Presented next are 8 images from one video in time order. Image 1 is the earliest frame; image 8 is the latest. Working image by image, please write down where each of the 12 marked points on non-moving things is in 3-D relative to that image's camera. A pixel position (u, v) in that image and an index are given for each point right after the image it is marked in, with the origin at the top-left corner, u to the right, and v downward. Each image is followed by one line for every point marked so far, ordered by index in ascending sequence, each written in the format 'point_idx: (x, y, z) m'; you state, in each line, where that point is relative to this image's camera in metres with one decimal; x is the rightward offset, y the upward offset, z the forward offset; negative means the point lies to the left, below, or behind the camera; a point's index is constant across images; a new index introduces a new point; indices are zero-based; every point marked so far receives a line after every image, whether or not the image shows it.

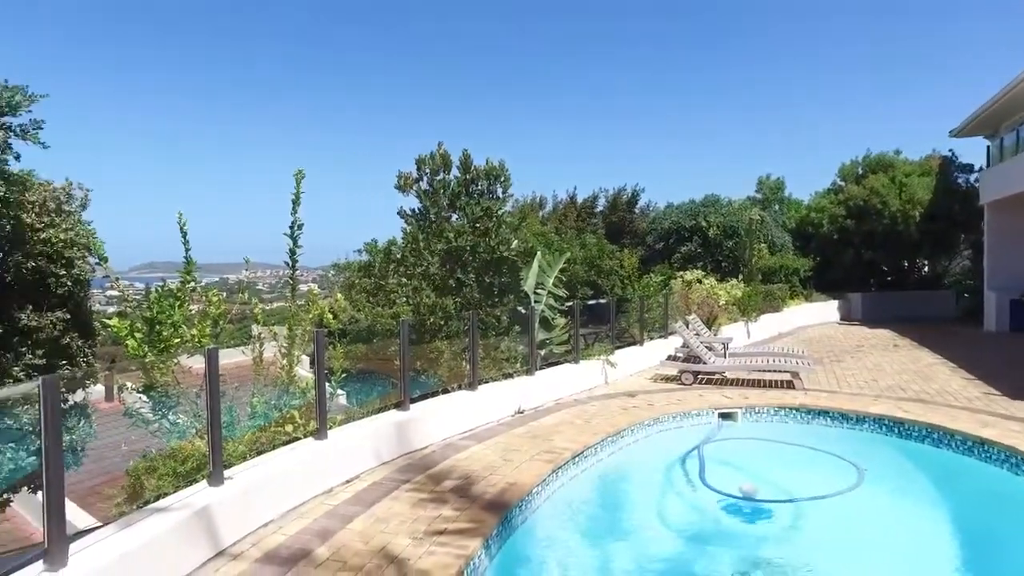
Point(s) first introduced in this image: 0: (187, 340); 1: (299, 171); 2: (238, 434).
0: (-3.8, -0.6, +8.1) m
1: (-2.7, +1.5, +9.1) m
2: (-2.7, -1.4, +6.8) m
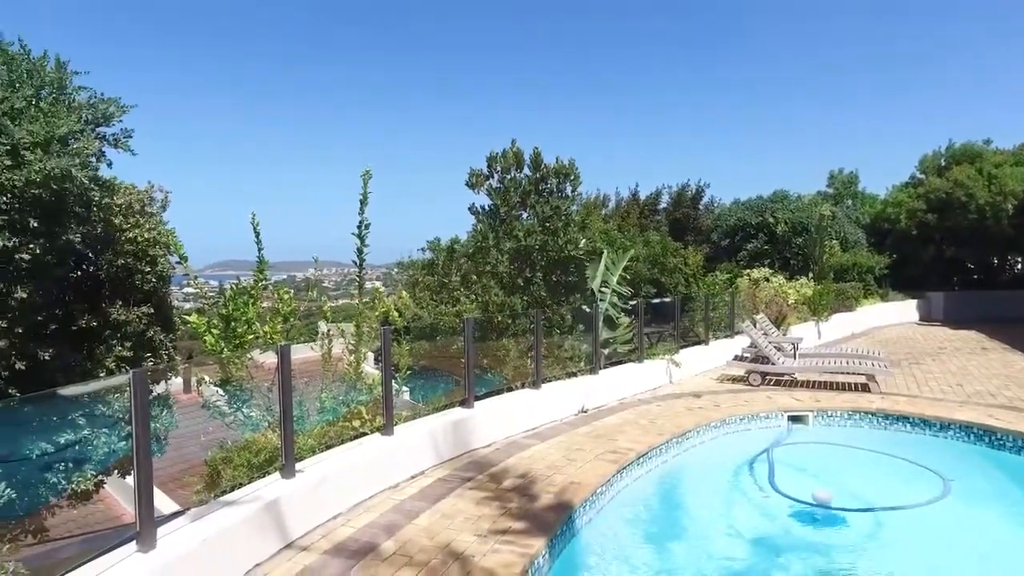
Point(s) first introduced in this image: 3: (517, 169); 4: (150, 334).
0: (-3.0, -0.6, +8.4) m
1: (-1.9, +1.6, +9.3) m
2: (-2.1, -1.4, +7.0) m
3: (+0.1, +2.3, +13.5) m
4: (-5.1, -0.7, +9.8) m
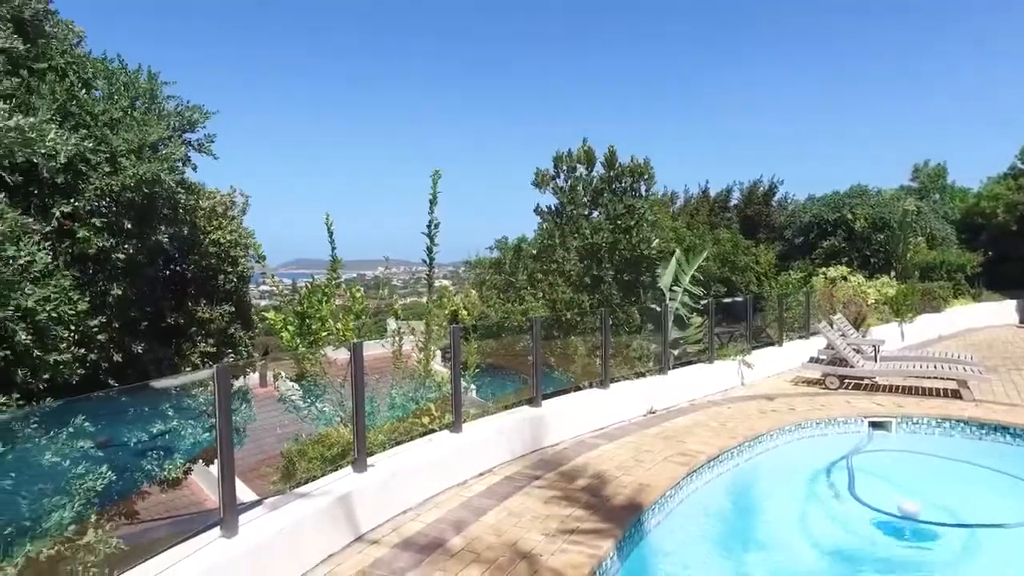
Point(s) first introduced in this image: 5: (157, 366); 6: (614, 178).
0: (-2.2, -0.6, +8.7) m
1: (-1.0, +1.6, +9.4) m
2: (-1.4, -1.4, +7.2) m
3: (+1.4, +2.3, +13.4) m
4: (-4.2, -0.6, +10.2) m
5: (-4.6, -1.0, +8.9) m
6: (+1.8, +2.1, +13.2) m
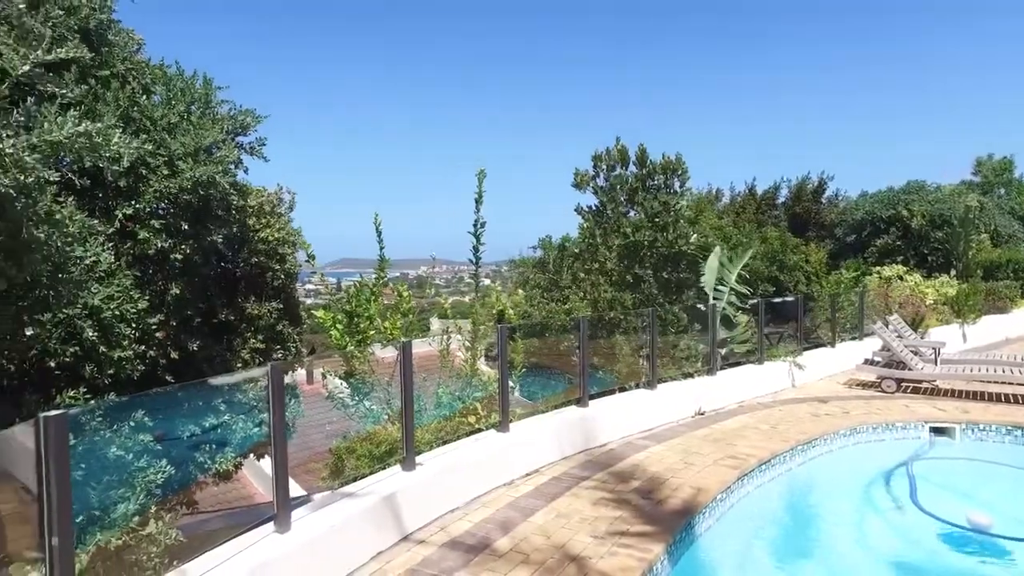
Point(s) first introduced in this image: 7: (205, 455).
0: (-1.6, -0.6, +8.8) m
1: (-0.4, +1.6, +9.4) m
2: (-0.9, -1.4, +7.2) m
3: (+2.3, +2.3, +13.2) m
4: (-3.5, -0.6, +10.4) m
5: (-4.0, -1.0, +9.1) m
6: (+2.7, +2.1, +13.0) m
7: (-2.1, -1.1, +4.7) m
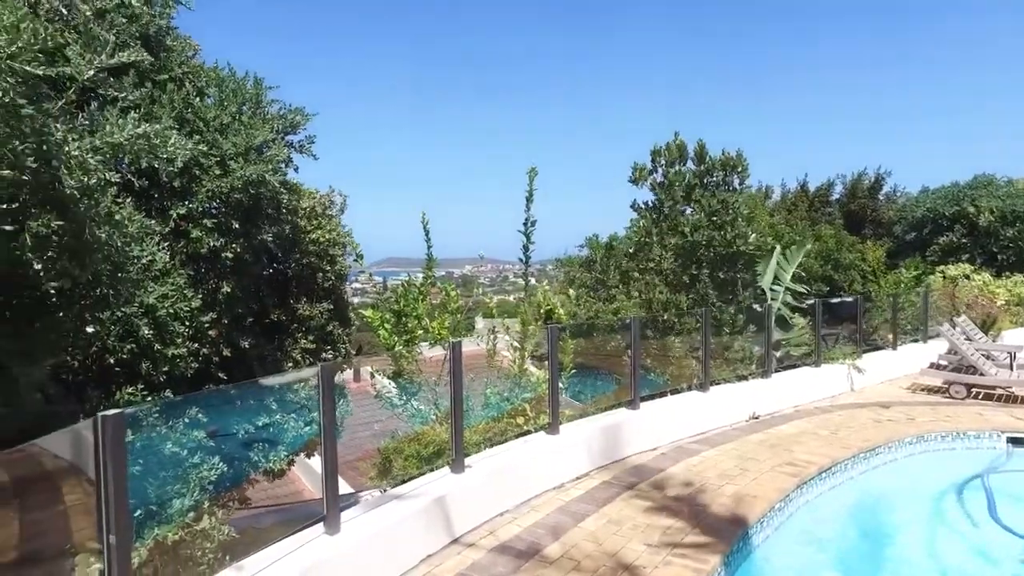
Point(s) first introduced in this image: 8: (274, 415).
0: (-1.0, -0.6, +8.7) m
1: (+0.3, +1.6, +9.3) m
2: (-0.4, -1.4, +7.1) m
3: (+3.2, +2.3, +12.9) m
4: (-2.8, -0.6, +10.5) m
5: (-3.3, -1.0, +9.2) m
6: (+3.5, +2.1, +12.7) m
7: (-1.7, -1.1, +4.7) m
8: (-1.6, -0.9, +4.8) m
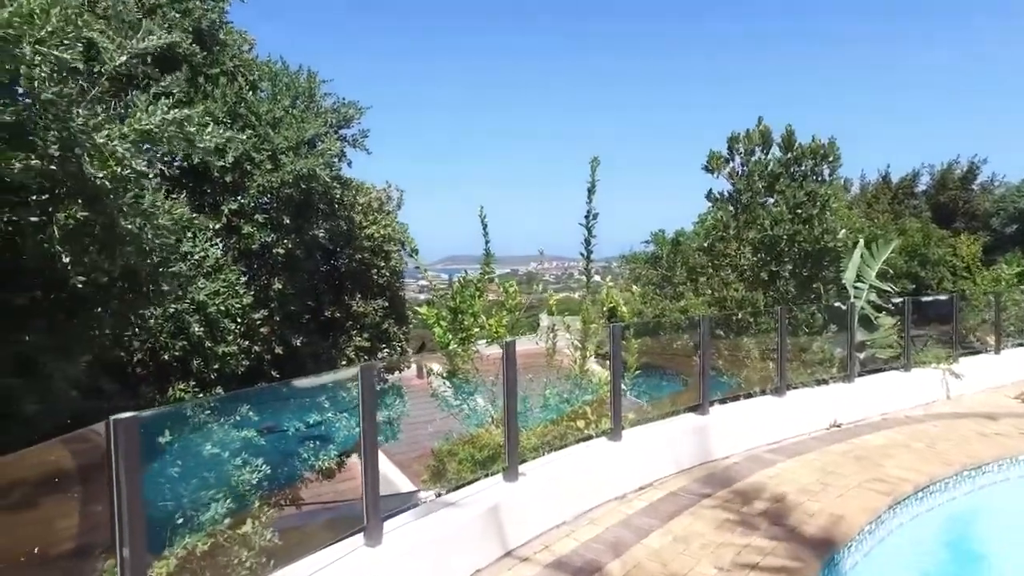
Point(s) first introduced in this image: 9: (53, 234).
0: (-0.3, -0.5, +8.4) m
1: (+1.0, +1.7, +8.8) m
2: (+0.2, -1.3, +6.7) m
3: (+4.3, +2.4, +12.2) m
4: (-1.9, -0.6, +10.3) m
5: (-2.6, -0.9, +9.0) m
6: (+4.6, +2.2, +11.9) m
7: (-1.4, -1.1, +4.4) m
8: (-1.3, -0.8, +4.5) m
9: (-2.7, +0.3, +4.1) m
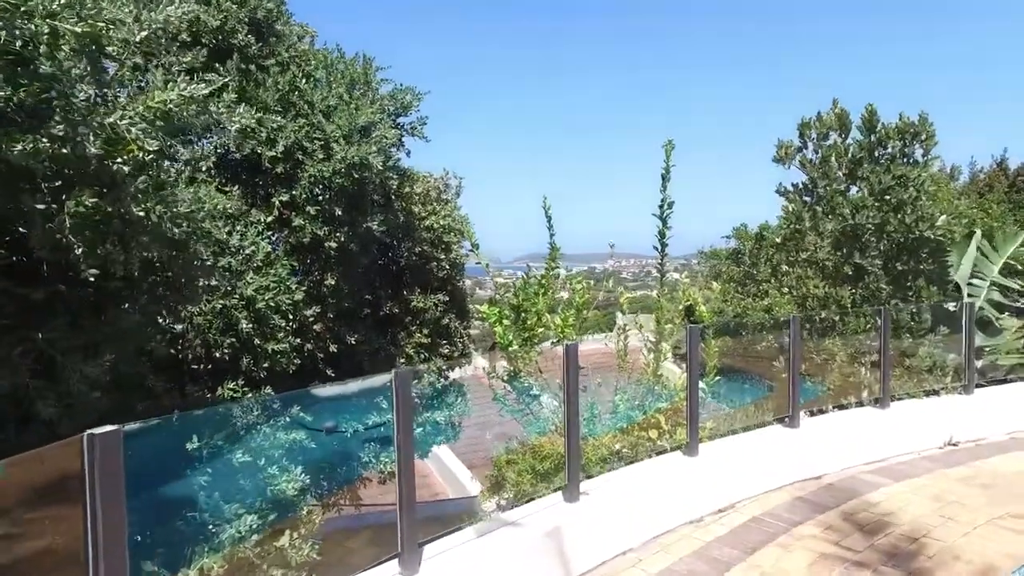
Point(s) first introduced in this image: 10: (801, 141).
0: (+0.4, -0.5, +7.8) m
1: (+1.8, +1.7, +8.0) m
2: (+0.7, -1.3, +6.1) m
3: (+5.4, +2.4, +11.0) m
4: (-0.9, -0.5, +9.9) m
5: (-1.7, -0.9, +8.7) m
6: (+5.7, +2.2, +10.7) m
7: (-1.1, -1.0, +4.0) m
8: (-1.0, -0.8, +4.0) m
9: (-2.4, +0.3, +3.8) m
10: (+4.8, +2.4, +11.3) m
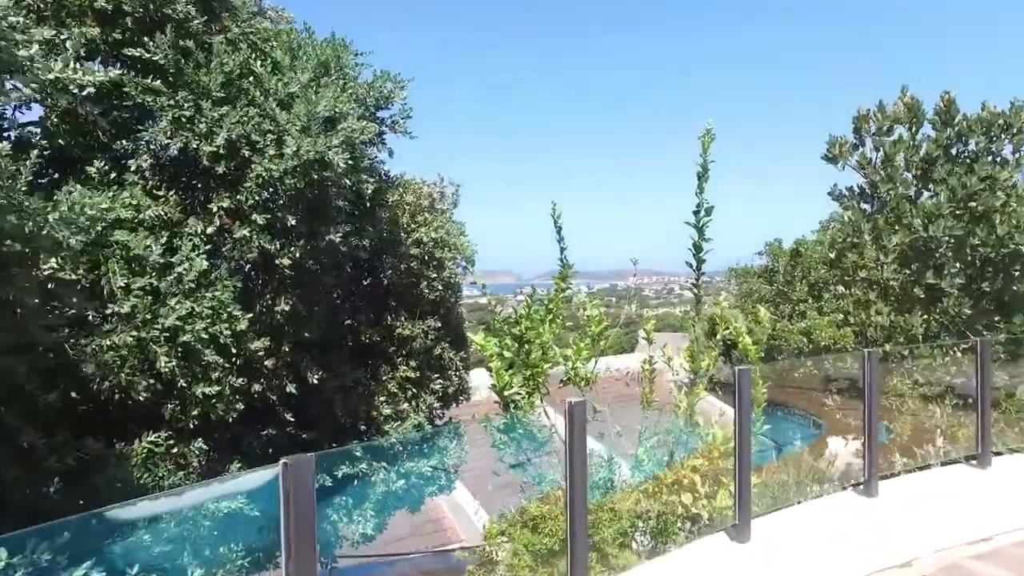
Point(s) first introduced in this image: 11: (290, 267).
0: (+0.4, -0.7, +6.3) m
1: (+1.8, +1.4, +6.6) m
2: (+0.7, -1.5, +4.6) m
3: (+5.5, +2.1, +9.4) m
4: (-0.9, -0.8, +8.4) m
5: (-1.7, -1.1, +7.3) m
6: (+5.8, +1.9, +9.1) m
7: (-1.2, -1.2, +2.5) m
8: (-1.1, -1.0, +2.6) m
9: (-2.6, +0.2, +2.4) m
10: (+4.9, +2.1, +9.8) m
11: (-2.0, +0.2, +6.2) m
